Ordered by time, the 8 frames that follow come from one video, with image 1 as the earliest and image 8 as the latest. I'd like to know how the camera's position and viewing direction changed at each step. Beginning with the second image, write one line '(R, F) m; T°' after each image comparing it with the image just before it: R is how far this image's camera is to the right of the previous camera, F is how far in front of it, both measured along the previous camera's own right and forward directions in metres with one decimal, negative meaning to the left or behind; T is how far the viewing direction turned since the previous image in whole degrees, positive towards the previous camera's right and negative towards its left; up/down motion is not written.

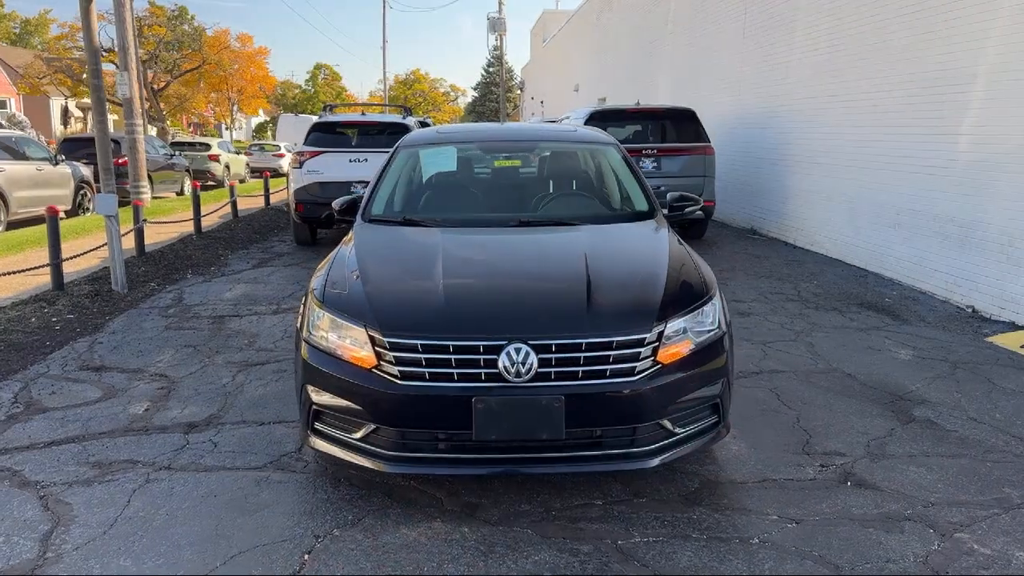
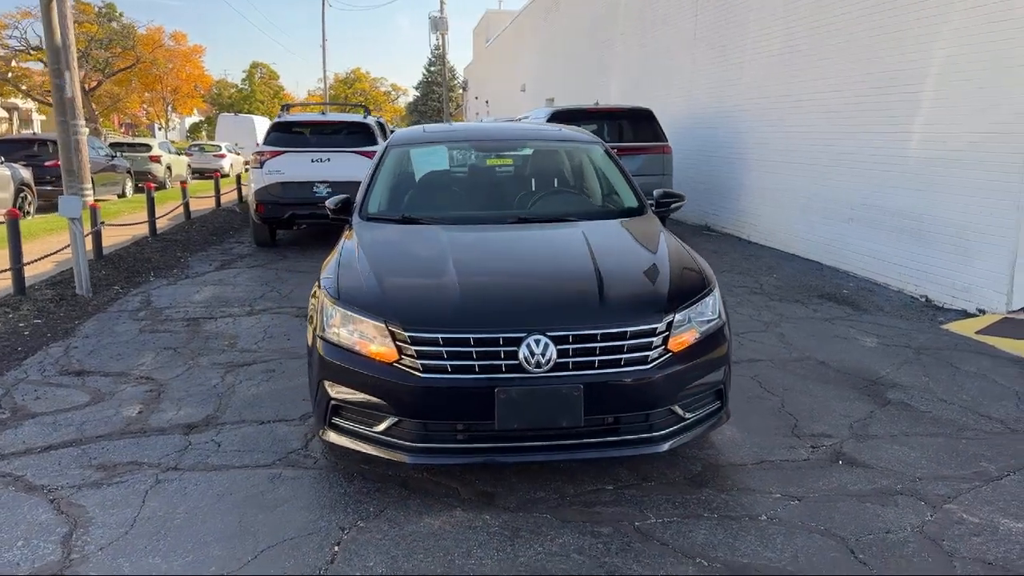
(-0.3, -0.1) m; +4°
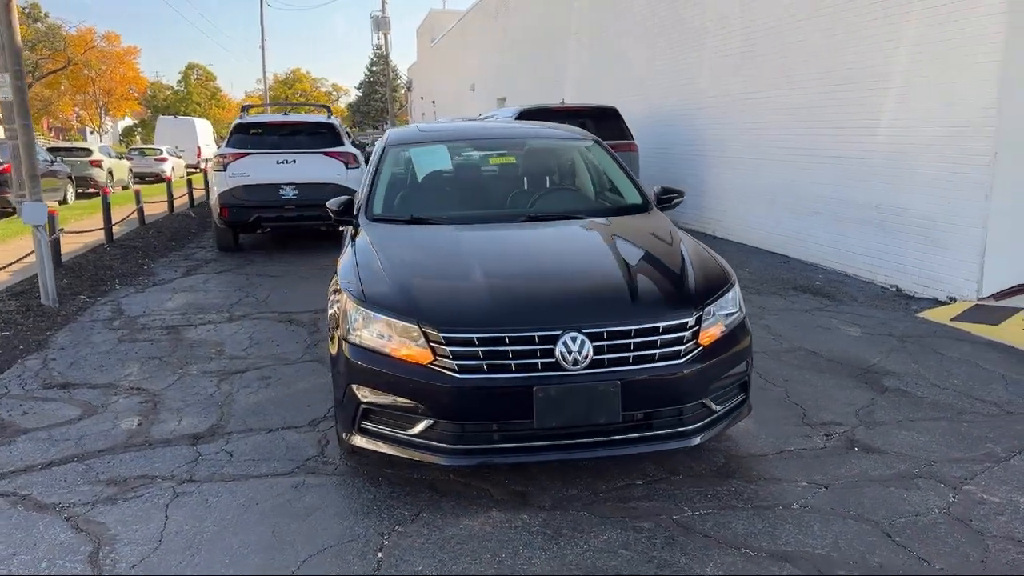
(-0.4, 0.0) m; +4°
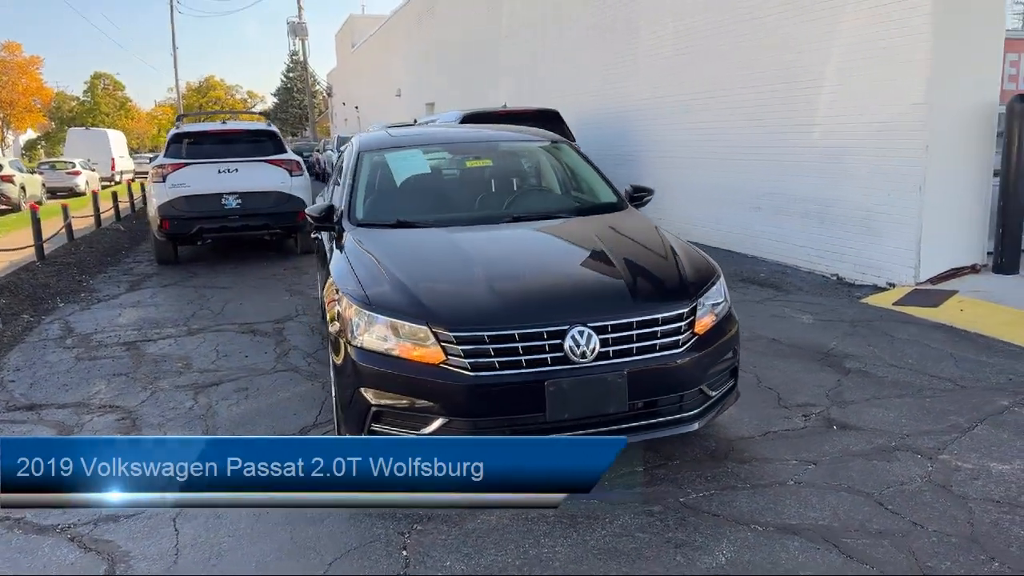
(-0.3, -0.1) m; +5°
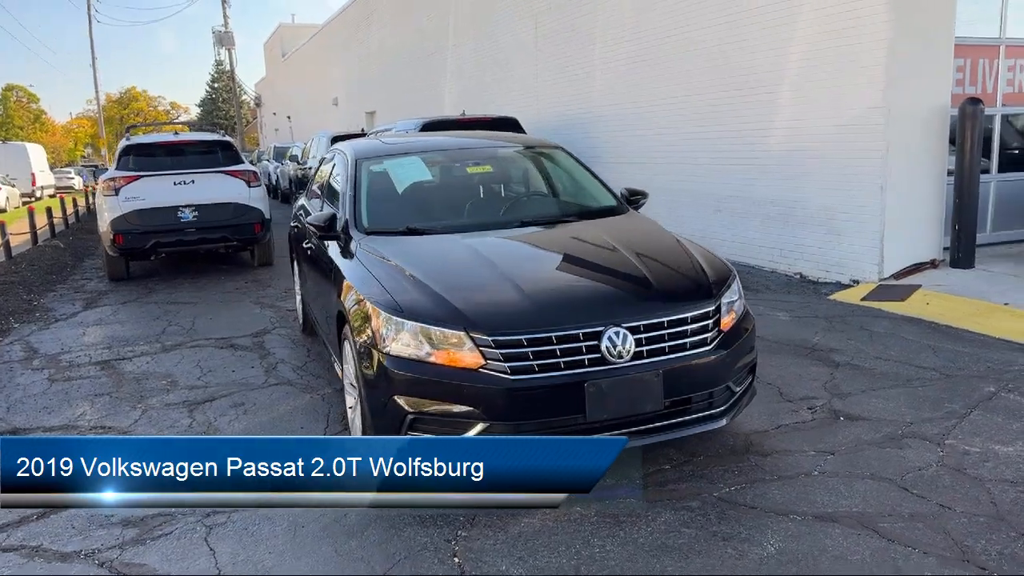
(-0.4, 0.0) m; +5°
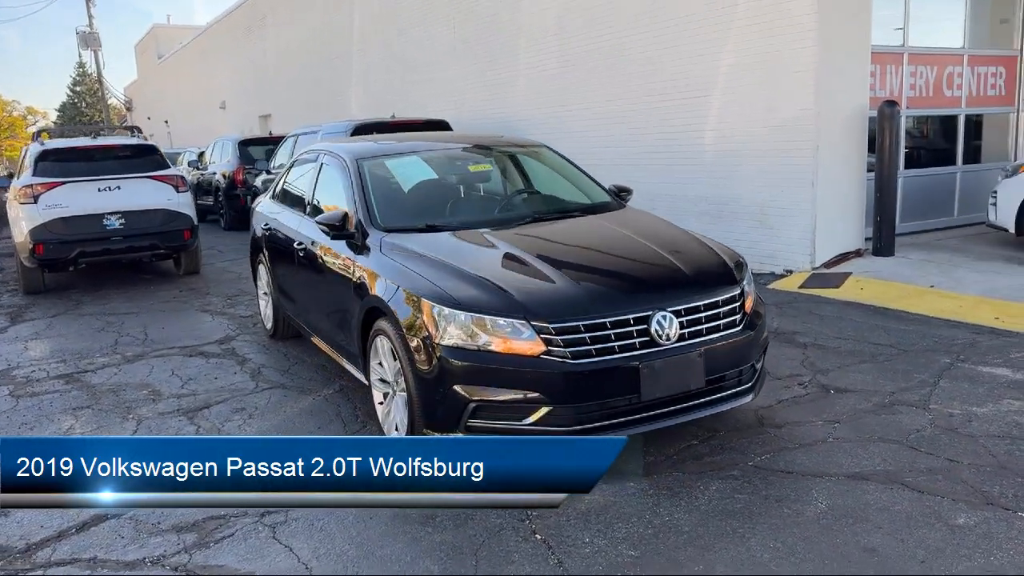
(-0.7, -0.1) m; +8°
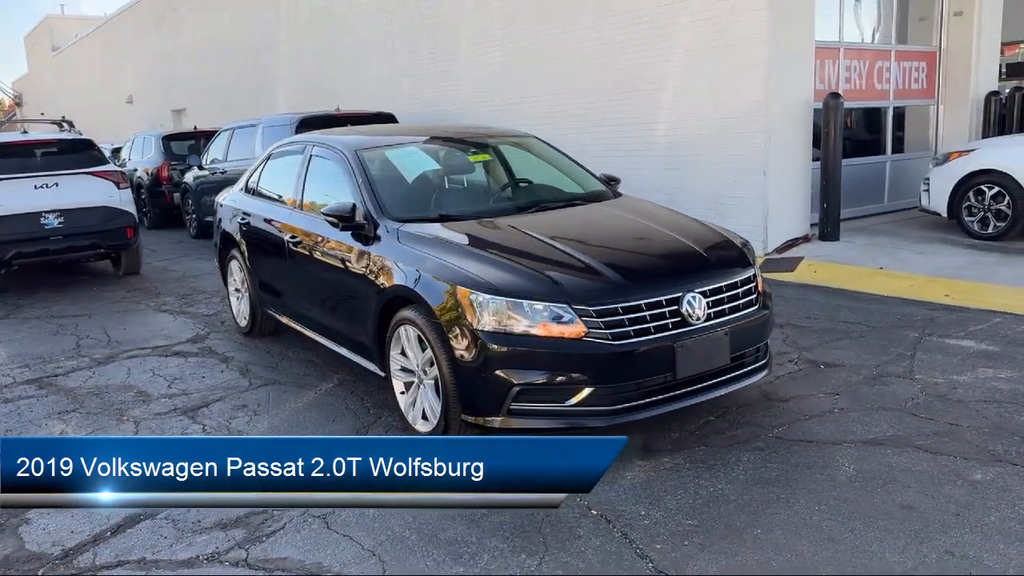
(-0.6, 0.0) m; +6°
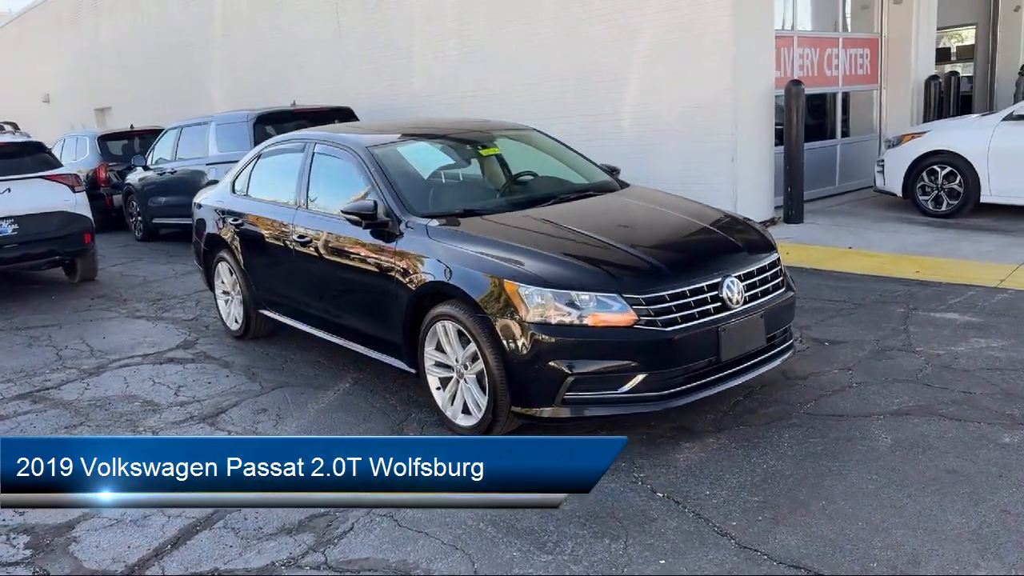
(-0.5, 0.0) m; +5°
